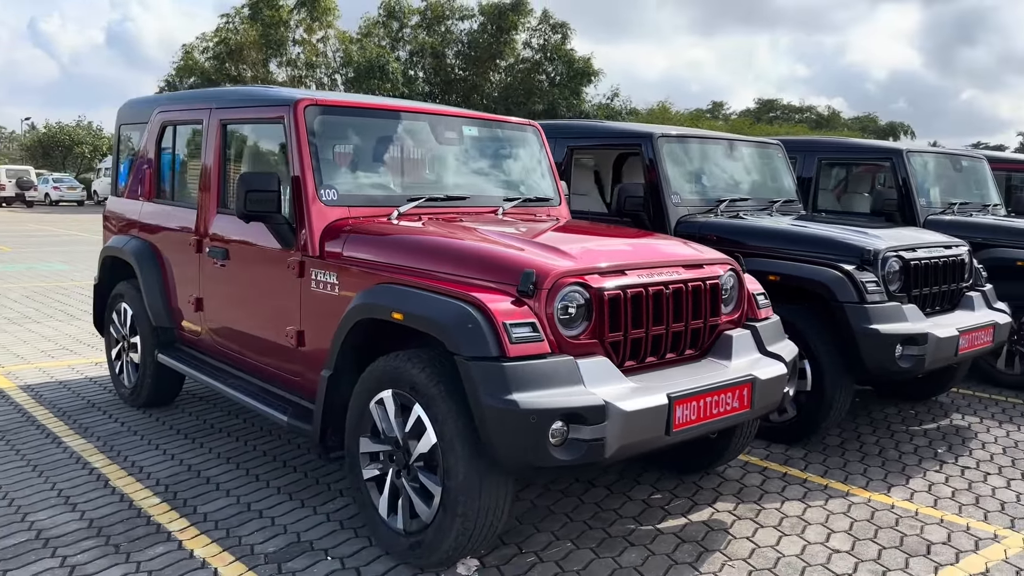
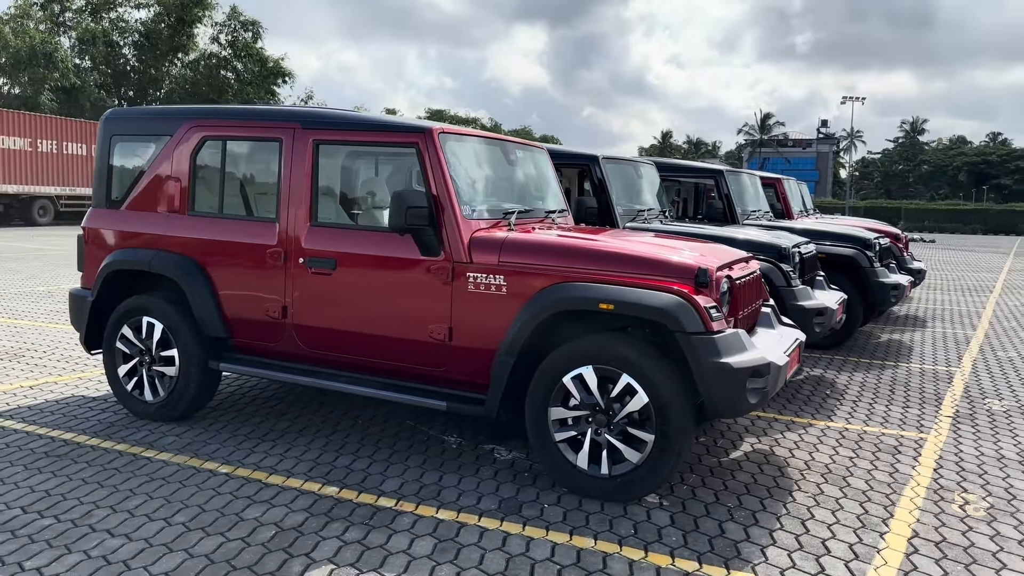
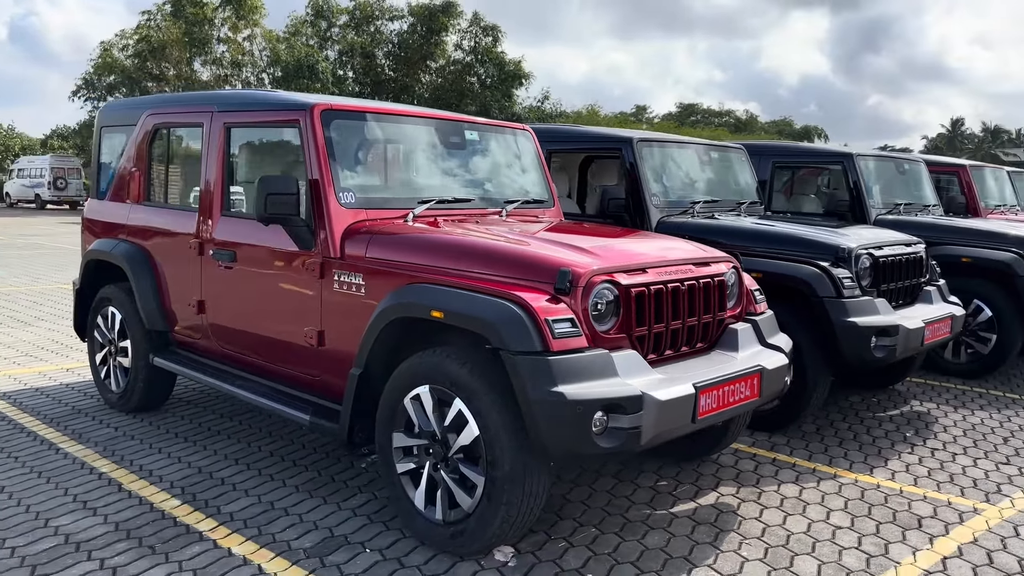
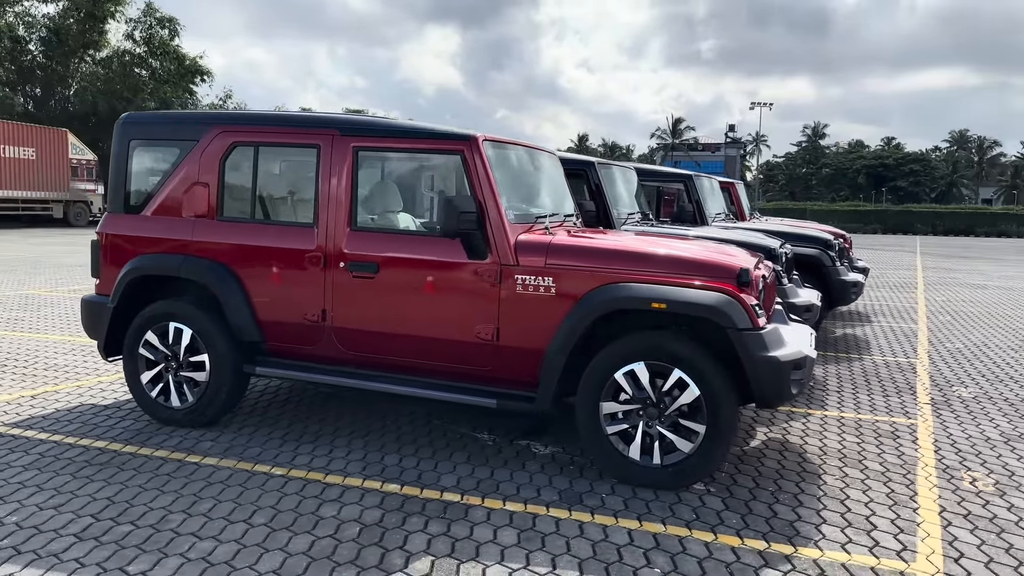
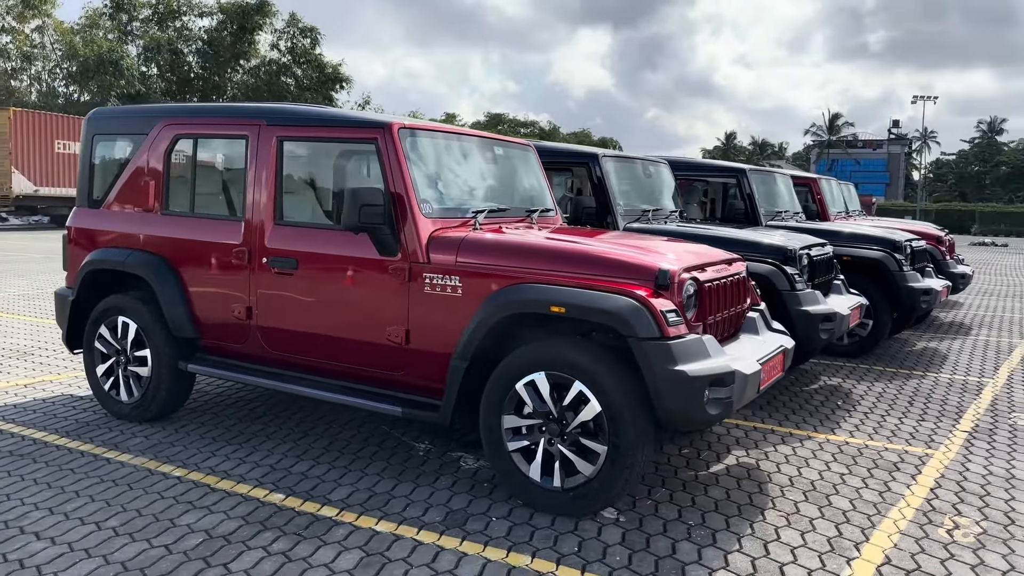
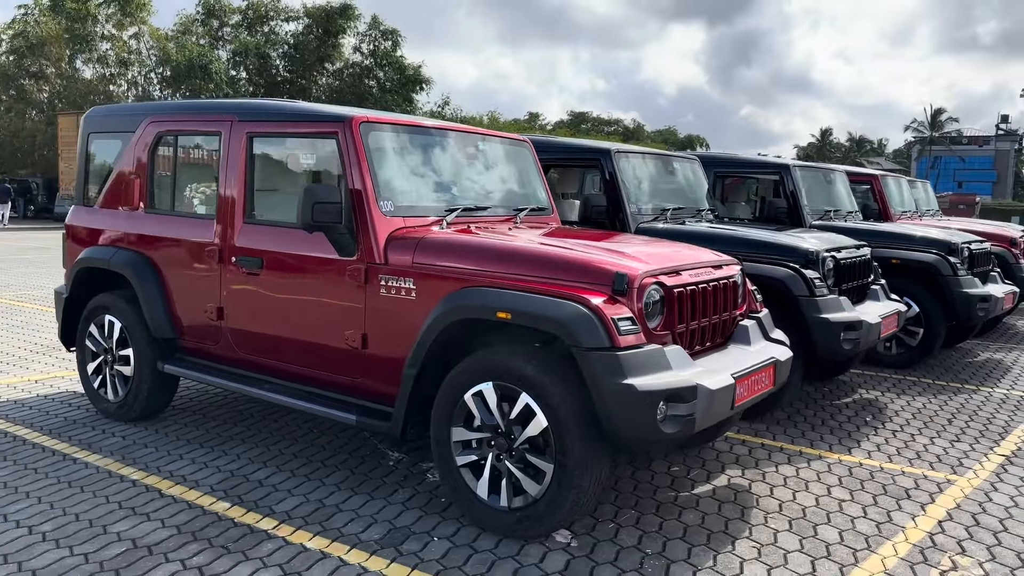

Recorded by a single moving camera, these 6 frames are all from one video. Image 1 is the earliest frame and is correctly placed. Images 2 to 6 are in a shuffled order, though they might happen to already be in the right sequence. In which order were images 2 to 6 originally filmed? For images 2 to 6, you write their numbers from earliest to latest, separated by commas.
3, 6, 5, 2, 4
